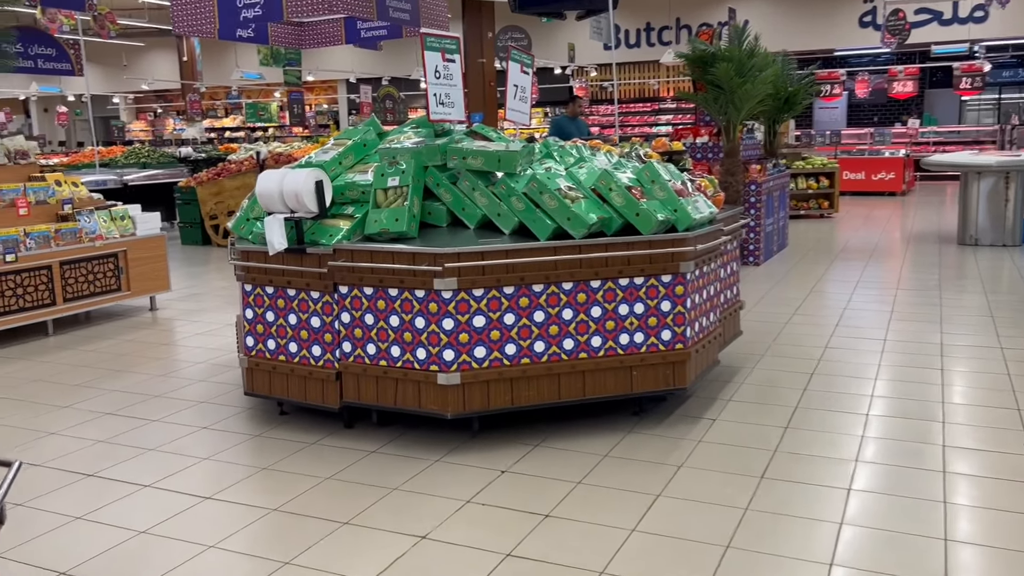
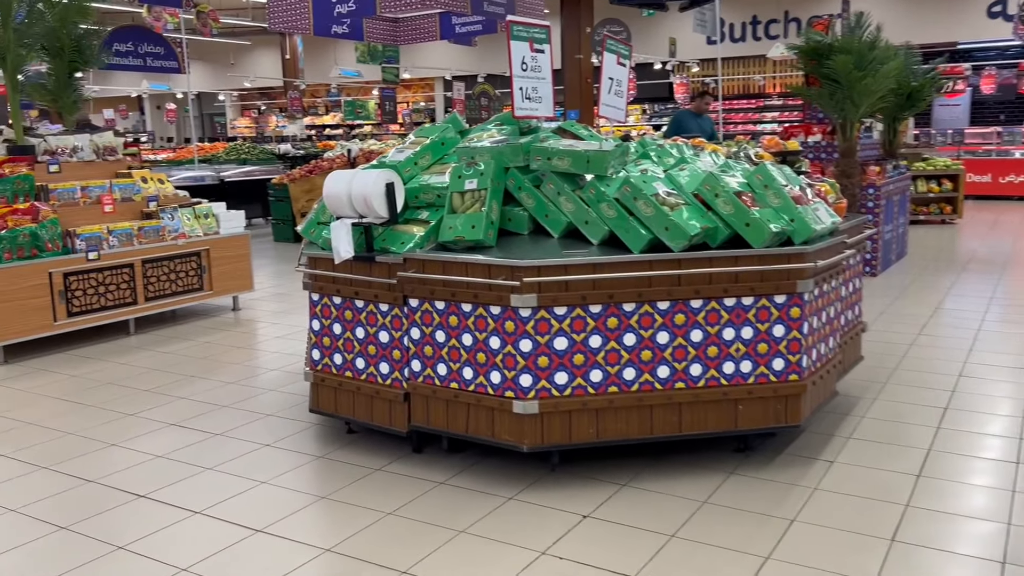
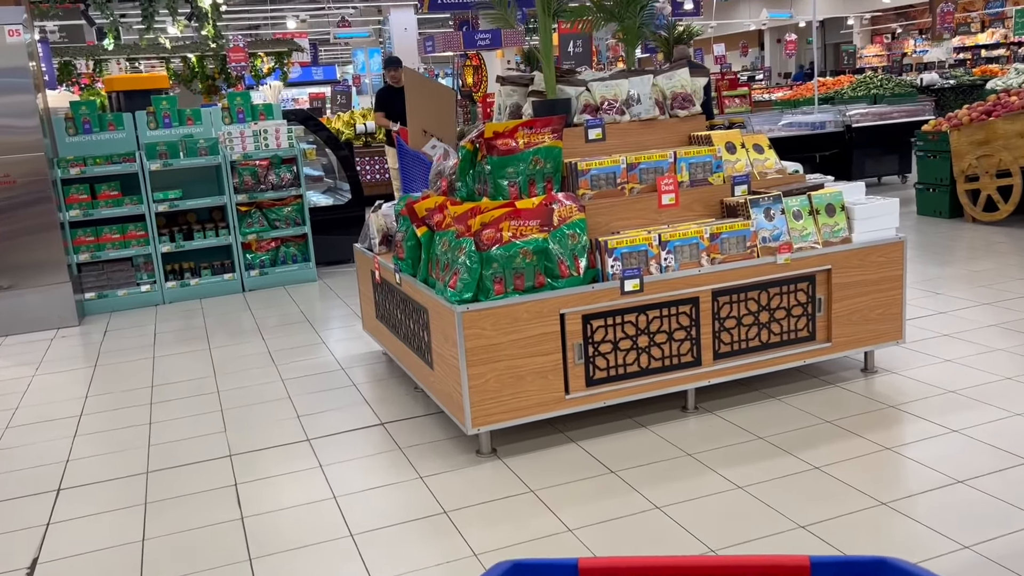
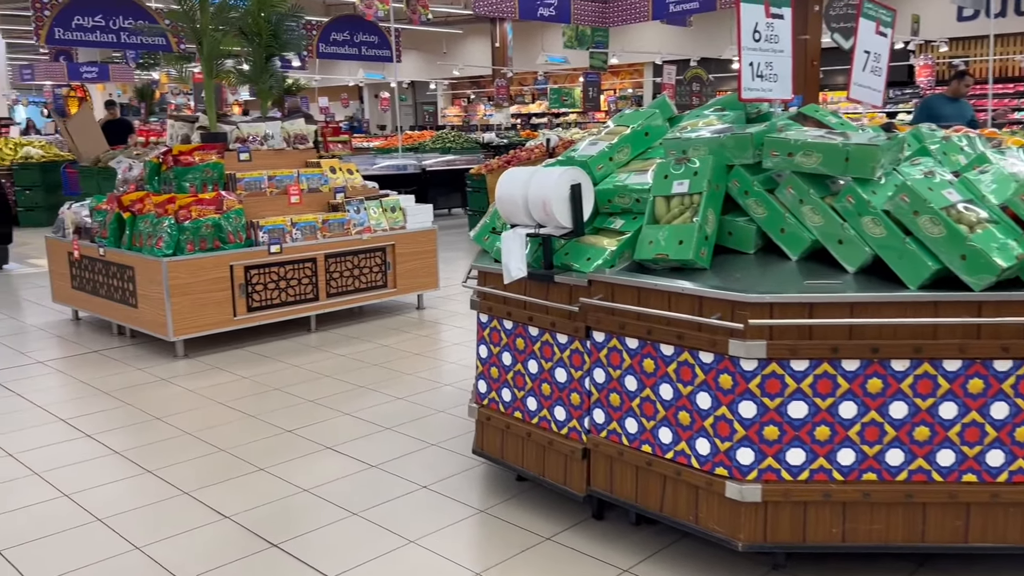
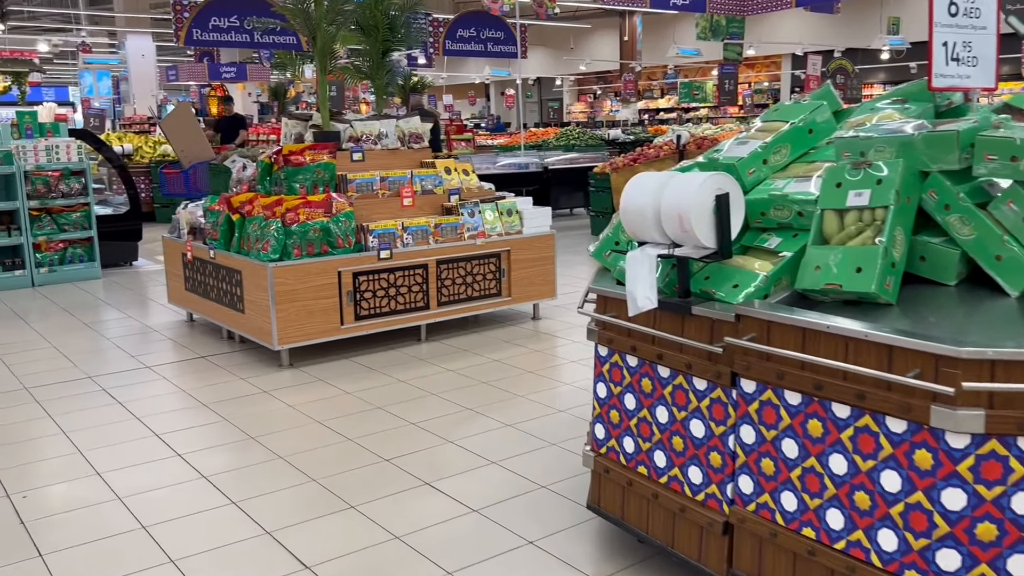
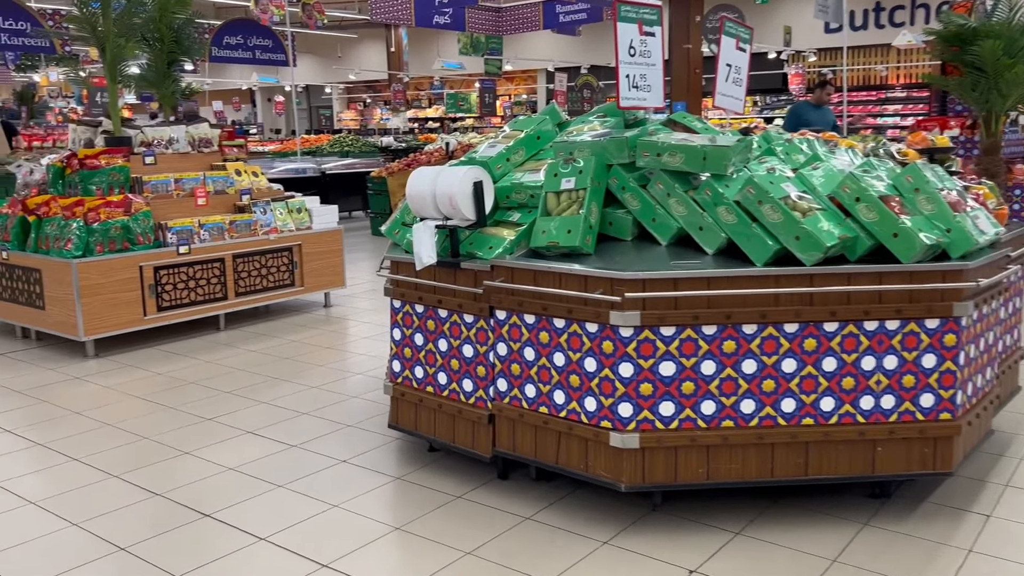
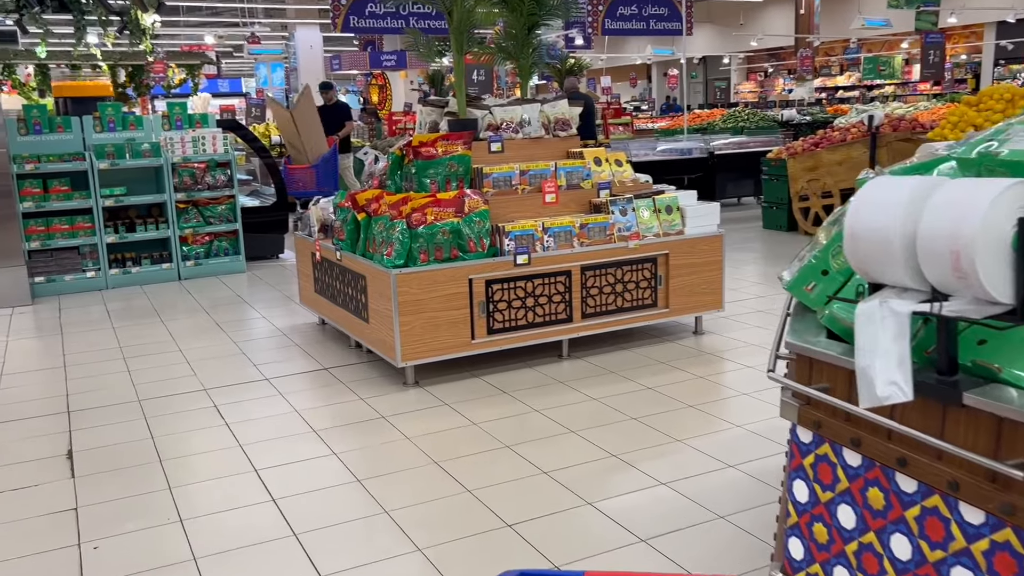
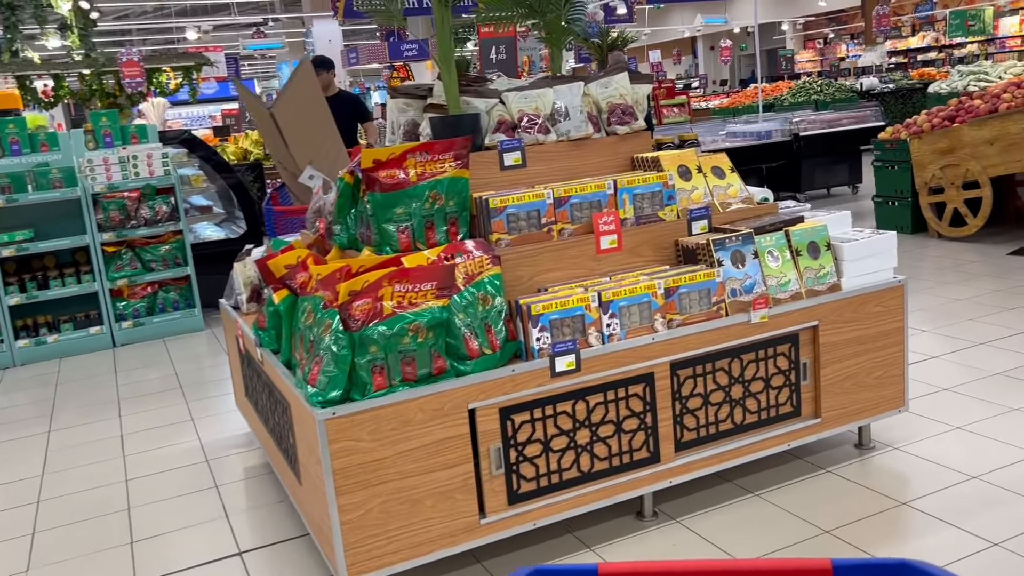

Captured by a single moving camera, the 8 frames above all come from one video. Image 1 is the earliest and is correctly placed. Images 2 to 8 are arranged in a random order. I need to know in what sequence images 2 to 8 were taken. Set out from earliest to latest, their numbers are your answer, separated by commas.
2, 6, 4, 5, 7, 3, 8
